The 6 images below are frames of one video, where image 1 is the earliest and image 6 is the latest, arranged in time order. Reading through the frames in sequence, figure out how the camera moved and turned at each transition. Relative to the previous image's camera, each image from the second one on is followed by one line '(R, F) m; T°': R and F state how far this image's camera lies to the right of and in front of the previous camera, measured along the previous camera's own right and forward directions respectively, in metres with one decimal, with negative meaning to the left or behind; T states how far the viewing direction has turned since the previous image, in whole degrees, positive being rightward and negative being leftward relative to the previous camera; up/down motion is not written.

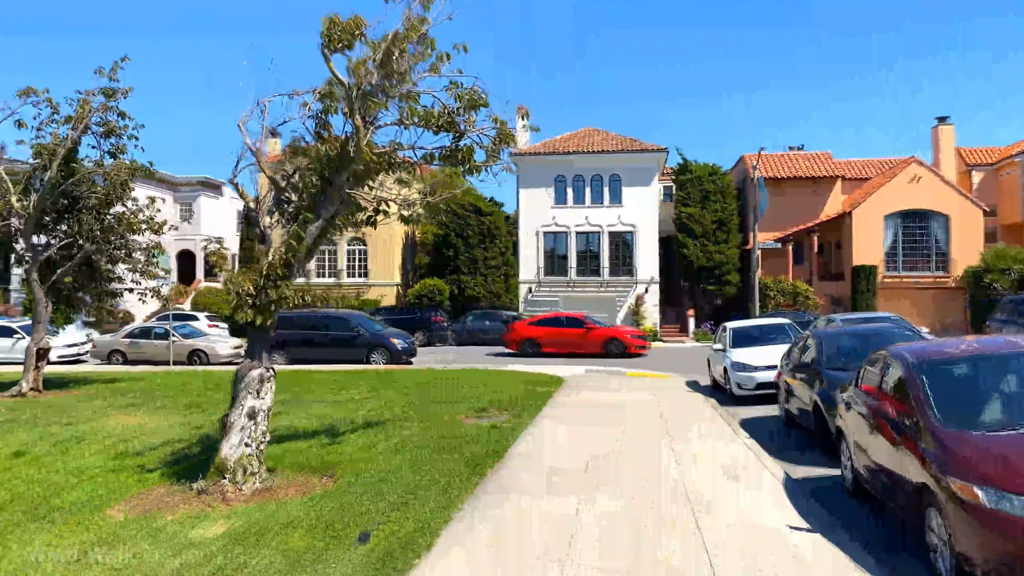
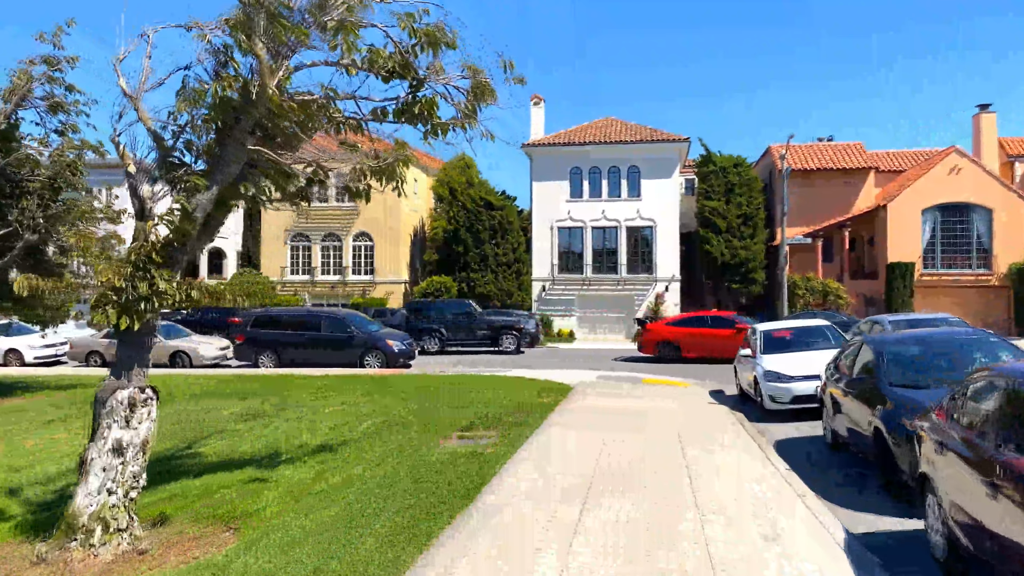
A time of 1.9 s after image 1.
(+0.4, +1.8) m; -1°
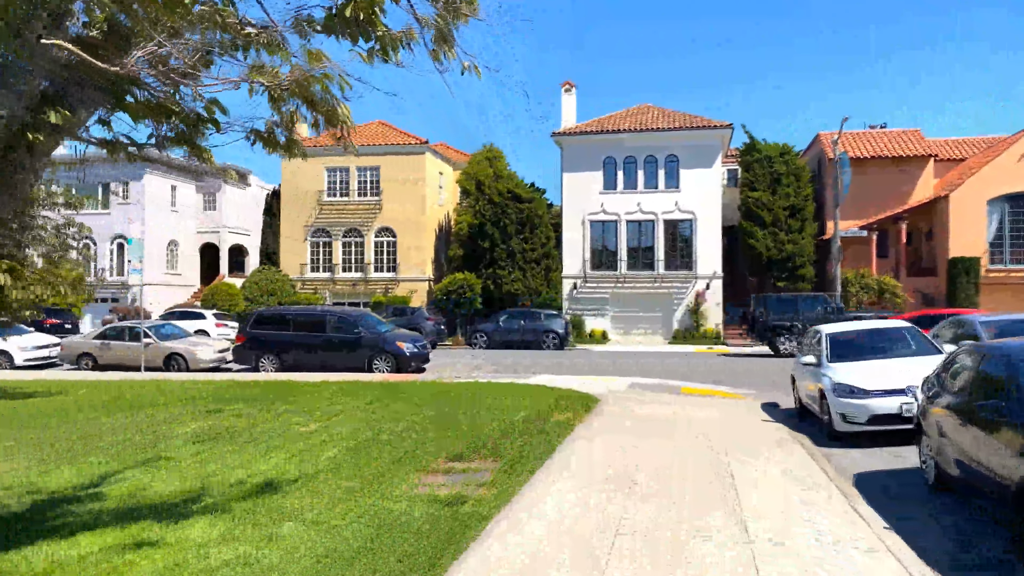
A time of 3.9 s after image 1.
(+0.3, +2.0) m; -3°
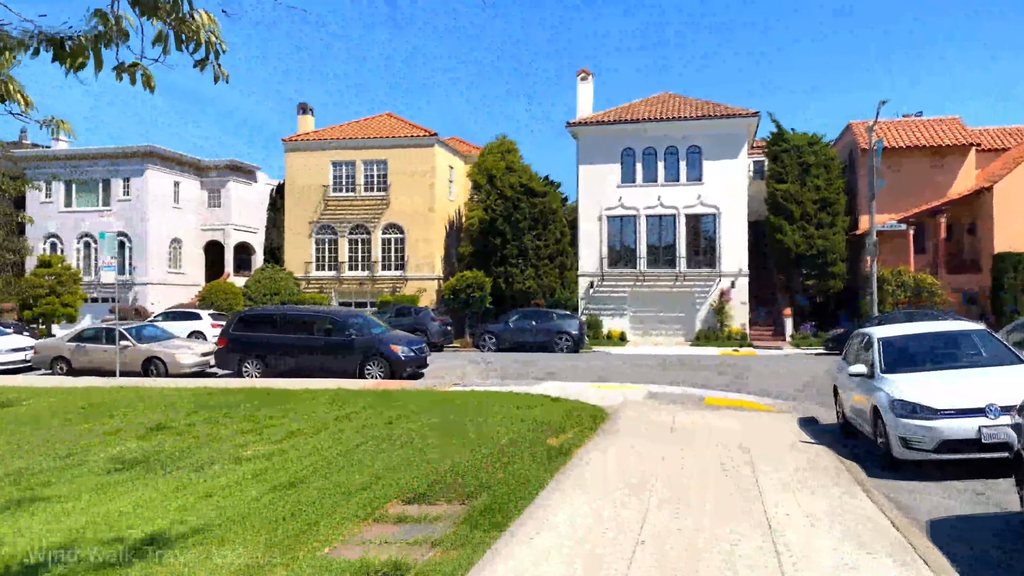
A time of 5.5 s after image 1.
(+0.3, +1.6) m; -2°
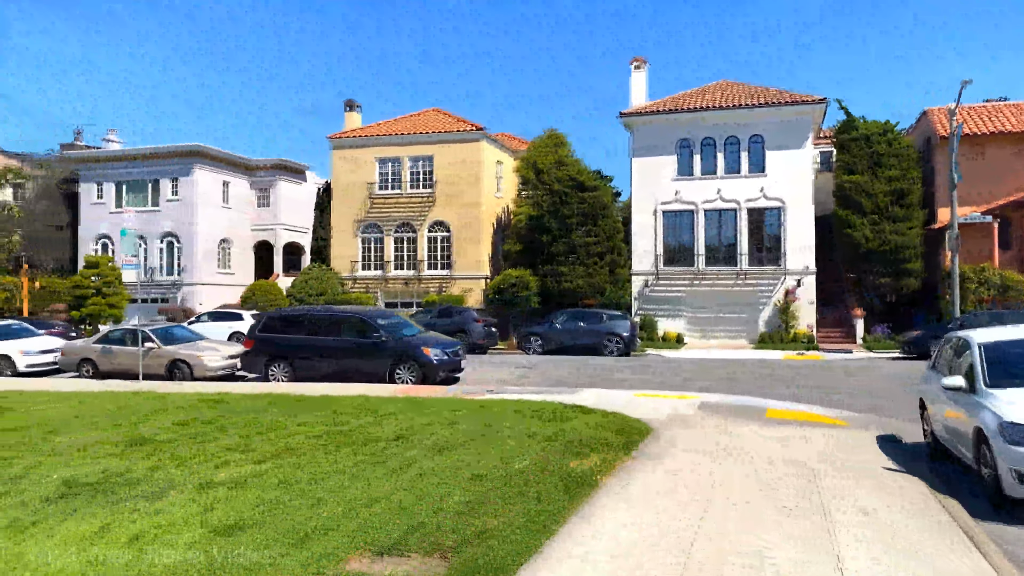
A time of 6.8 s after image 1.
(+0.3, +1.3) m; -4°
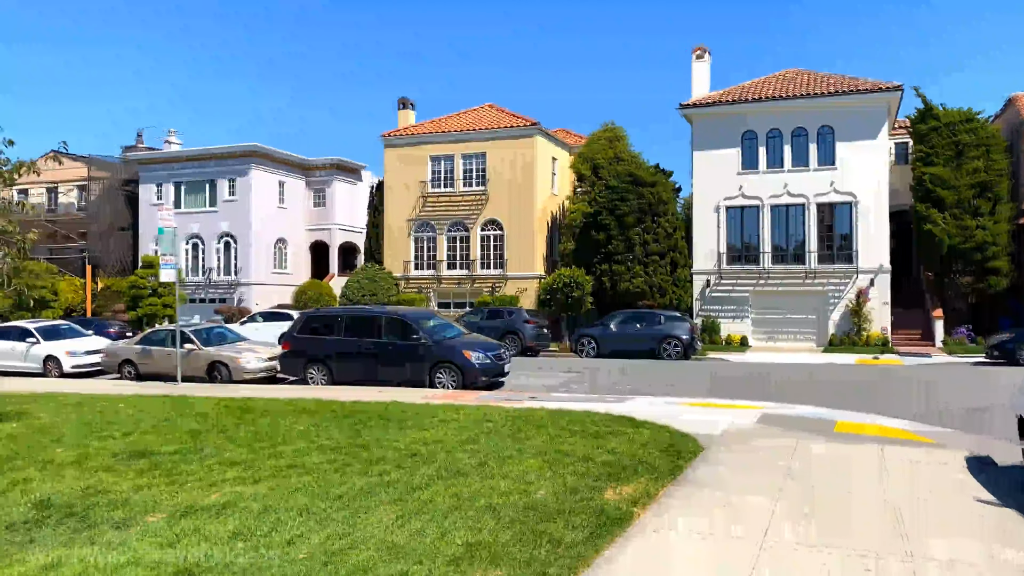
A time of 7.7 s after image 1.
(+0.3, +0.9) m; -4°
